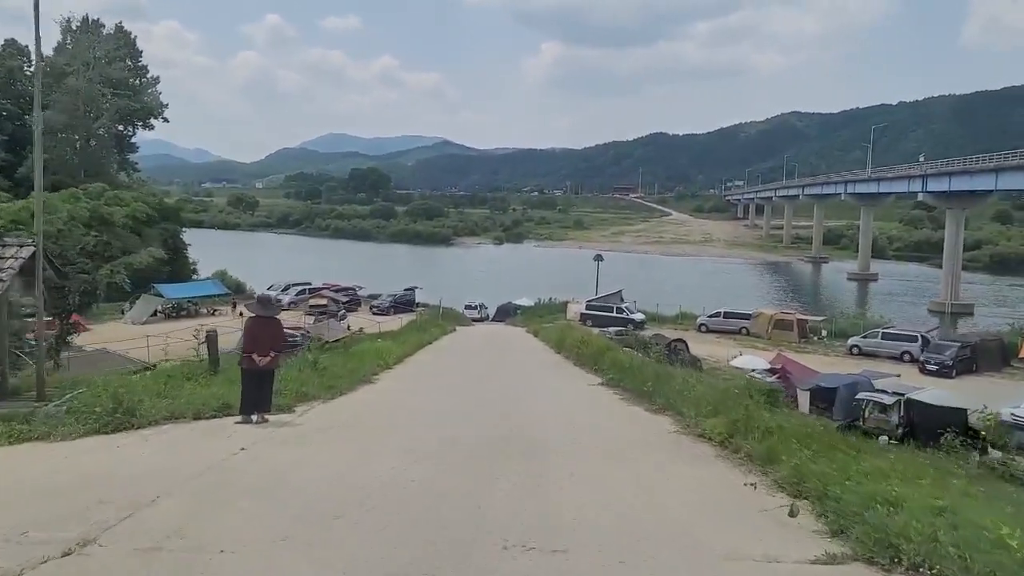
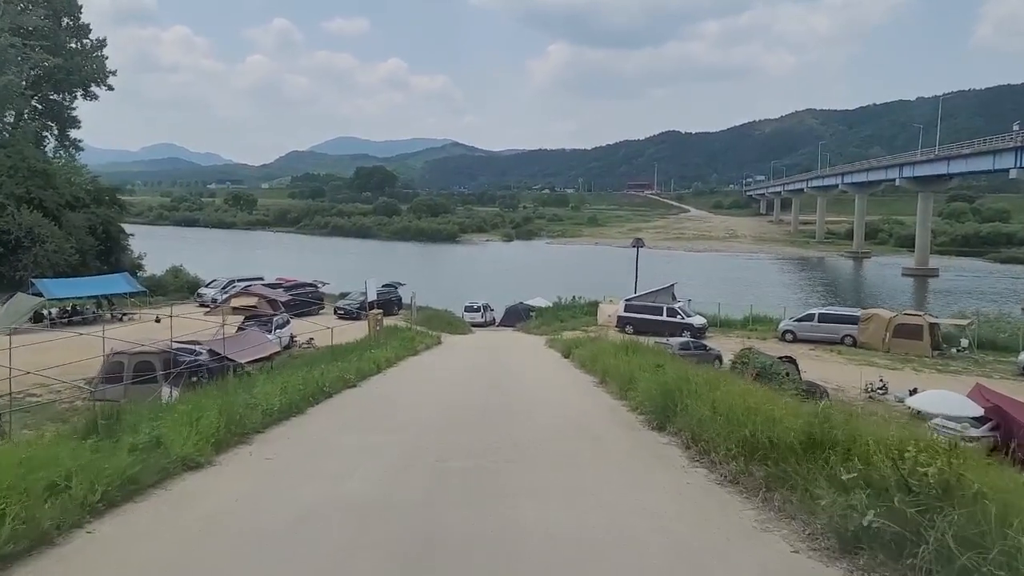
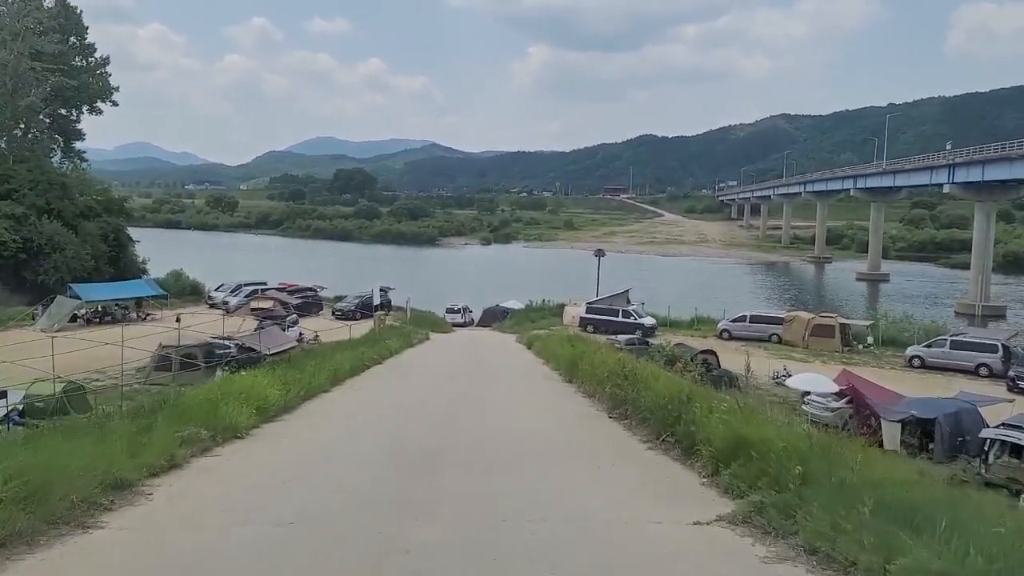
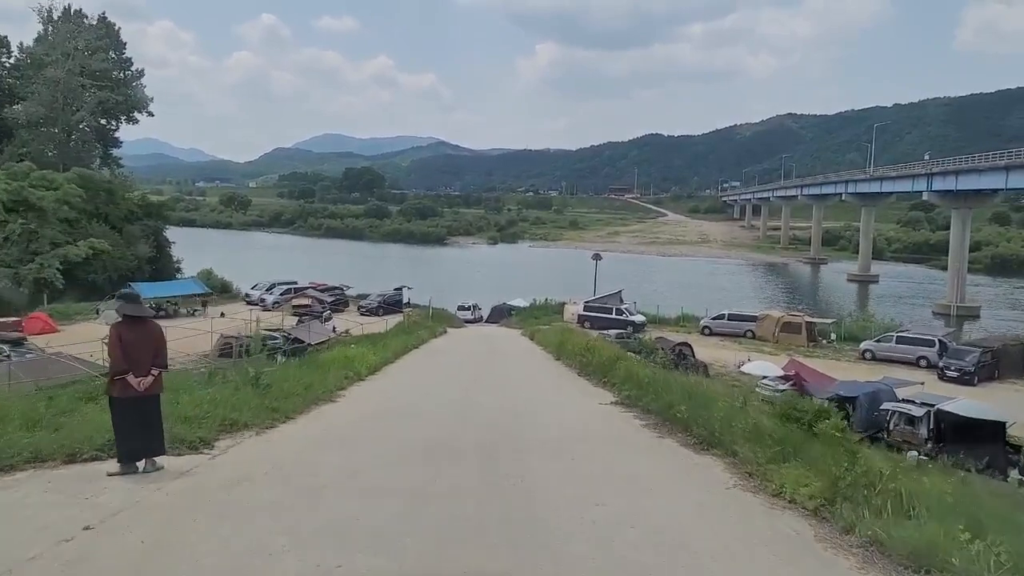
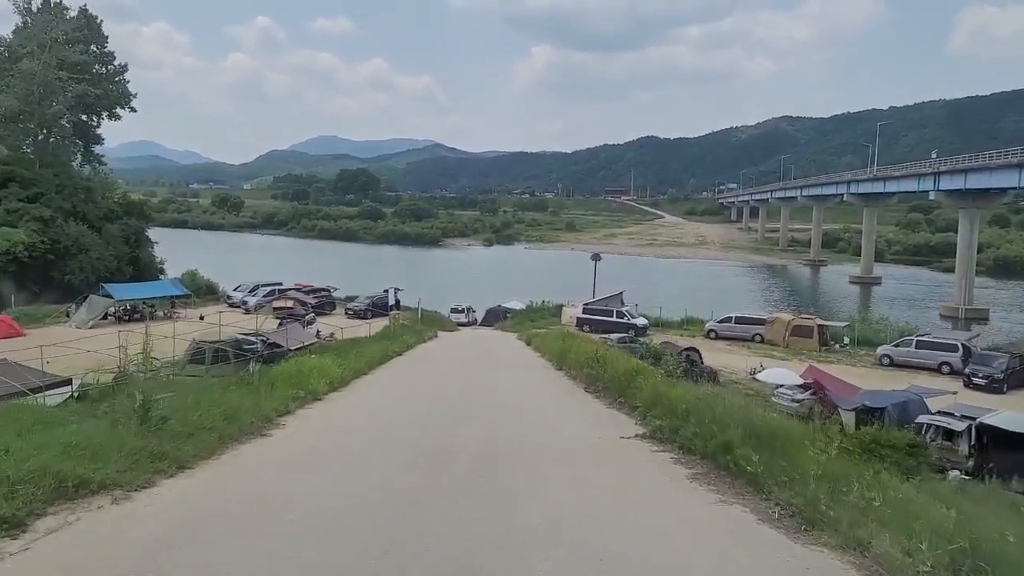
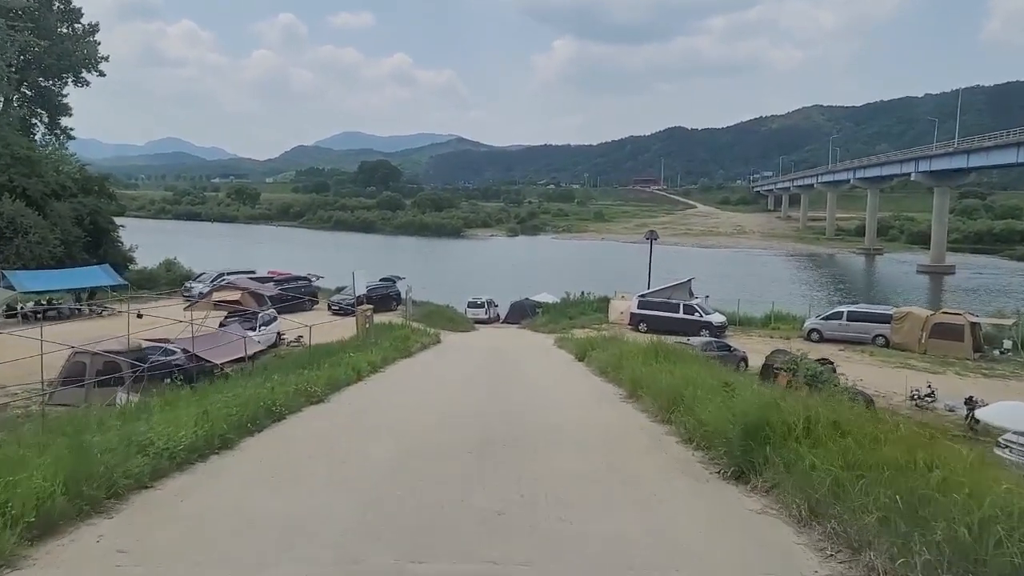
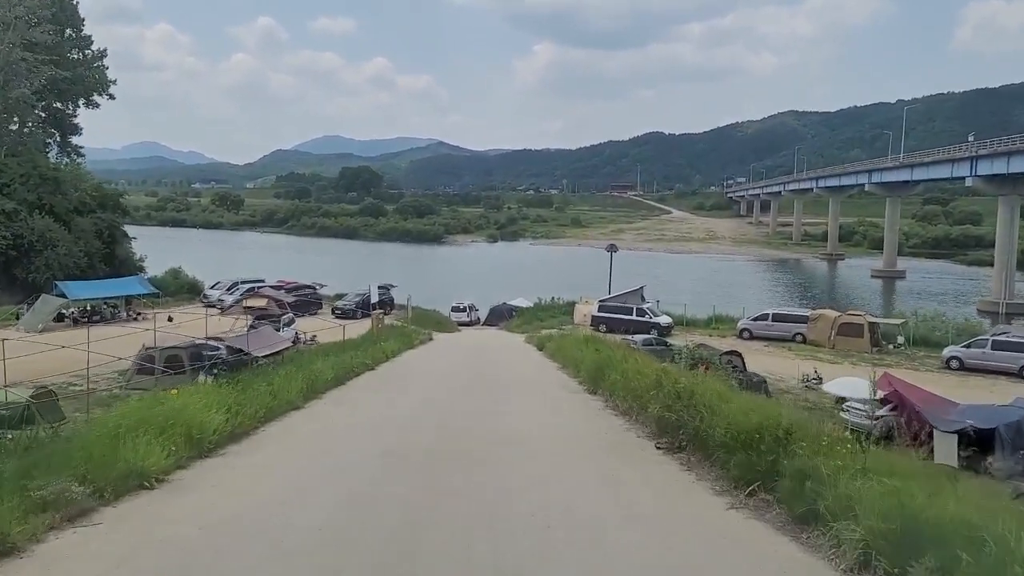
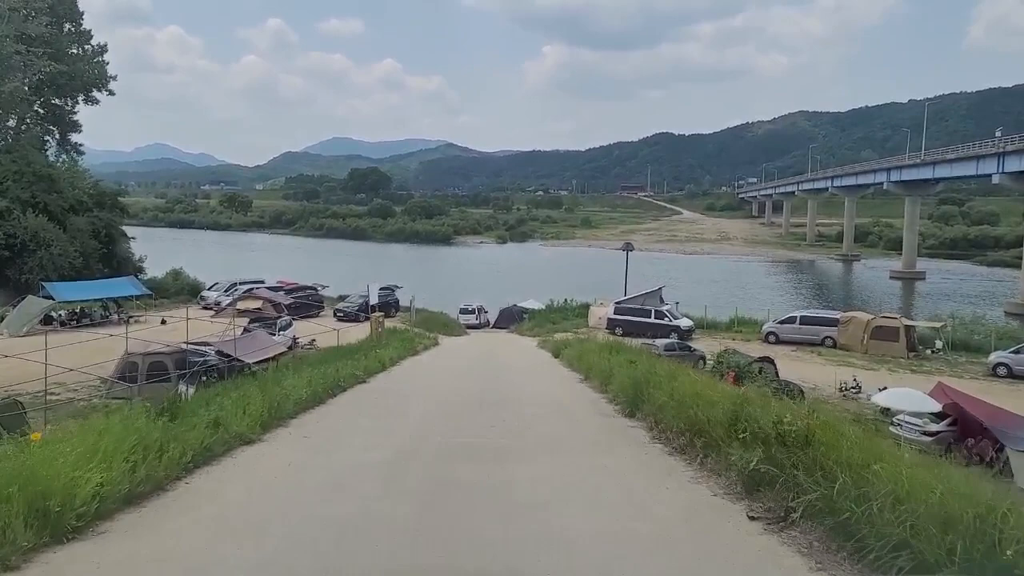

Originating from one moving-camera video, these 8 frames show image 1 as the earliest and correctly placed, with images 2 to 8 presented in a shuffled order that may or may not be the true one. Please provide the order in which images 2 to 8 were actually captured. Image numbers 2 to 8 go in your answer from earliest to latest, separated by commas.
4, 5, 3, 7, 8, 2, 6
